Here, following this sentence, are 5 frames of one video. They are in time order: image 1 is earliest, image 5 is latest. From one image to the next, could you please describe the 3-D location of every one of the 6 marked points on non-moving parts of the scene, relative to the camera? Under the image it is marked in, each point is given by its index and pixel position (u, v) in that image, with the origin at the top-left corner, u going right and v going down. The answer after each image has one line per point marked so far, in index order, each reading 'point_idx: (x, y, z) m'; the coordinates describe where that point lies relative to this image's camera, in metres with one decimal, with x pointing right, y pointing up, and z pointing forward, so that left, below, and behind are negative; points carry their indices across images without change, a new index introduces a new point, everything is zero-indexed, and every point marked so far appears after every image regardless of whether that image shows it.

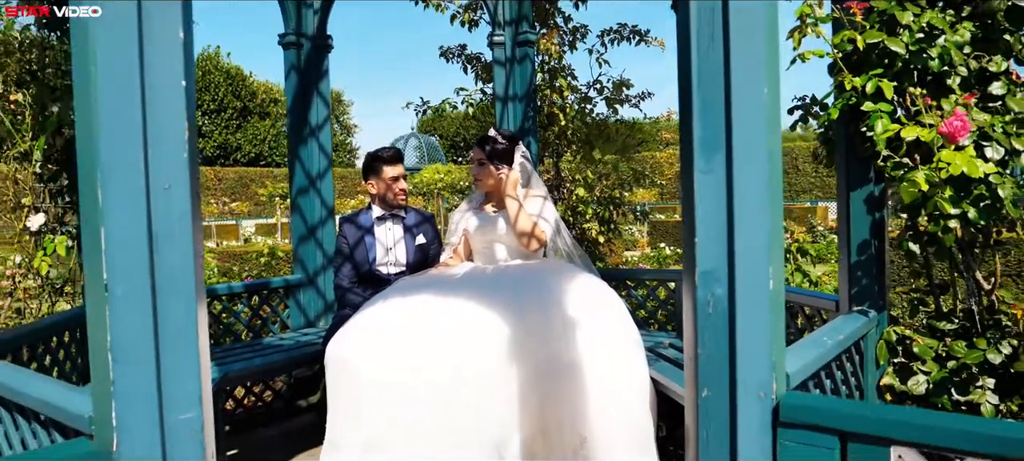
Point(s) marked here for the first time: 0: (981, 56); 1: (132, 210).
0: (+1.3, +0.5, +2.0) m
1: (-0.6, 0.0, +1.2) m
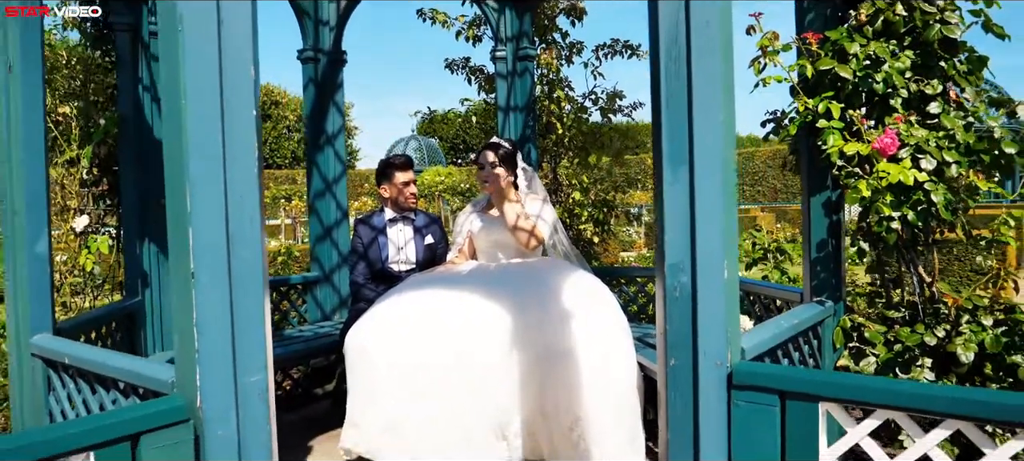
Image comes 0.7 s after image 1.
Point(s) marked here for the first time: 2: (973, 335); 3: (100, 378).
0: (+1.3, +0.5, +2.3) m
1: (-0.6, 0.0, +1.5) m
2: (+1.4, -0.3, +2.2) m
3: (-1.1, -0.4, +2.0) m
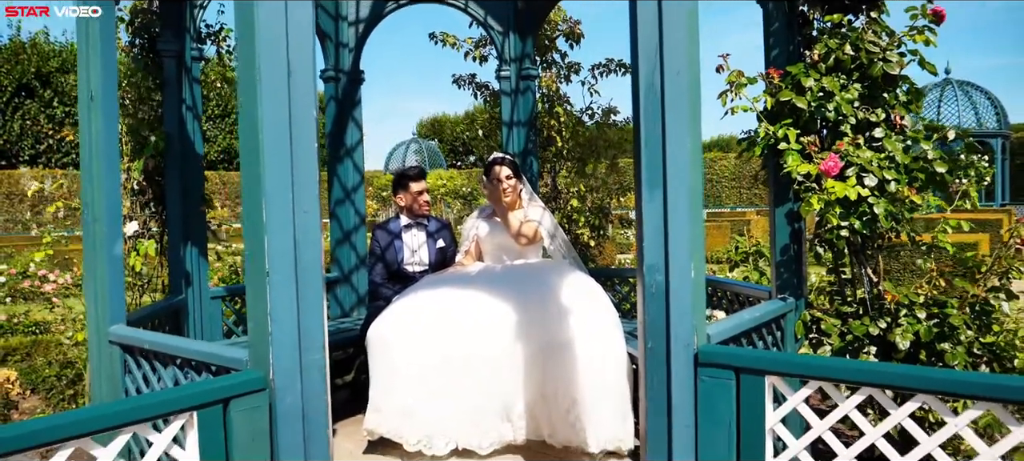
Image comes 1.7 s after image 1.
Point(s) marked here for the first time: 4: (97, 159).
0: (+1.3, +0.4, +2.7) m
1: (-0.6, 0.0, +1.9) m
2: (+1.4, -0.3, +2.6) m
3: (-1.1, -0.4, +2.4) m
4: (-1.5, +0.3, +2.6) m
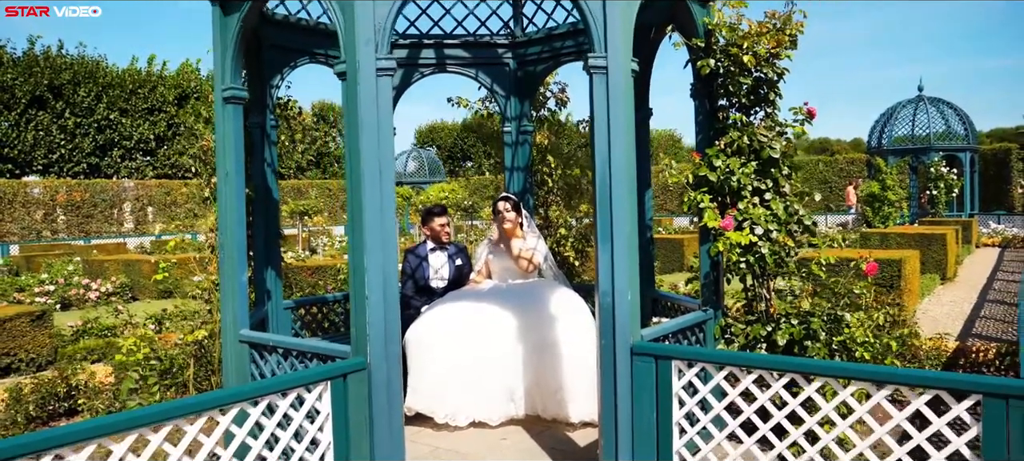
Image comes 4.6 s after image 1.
0: (+1.3, +0.3, +3.9) m
1: (-0.6, -0.2, +3.1) m
2: (+1.4, -0.5, +3.8) m
3: (-1.1, -0.6, +3.6) m
4: (-1.5, +0.1, +3.8) m
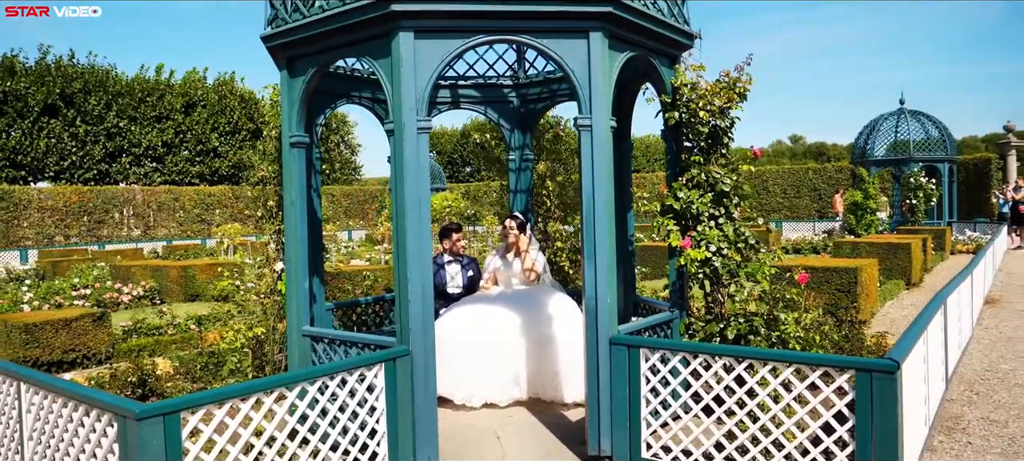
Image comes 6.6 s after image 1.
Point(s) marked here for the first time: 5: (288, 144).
0: (+1.4, +0.2, +4.9) m
1: (-0.5, -0.3, +4.1) m
2: (+1.5, -0.6, +4.8) m
3: (-1.0, -0.7, +4.6) m
4: (-1.4, 0.0, +4.8) m
5: (-1.5, +0.6, +4.8) m
